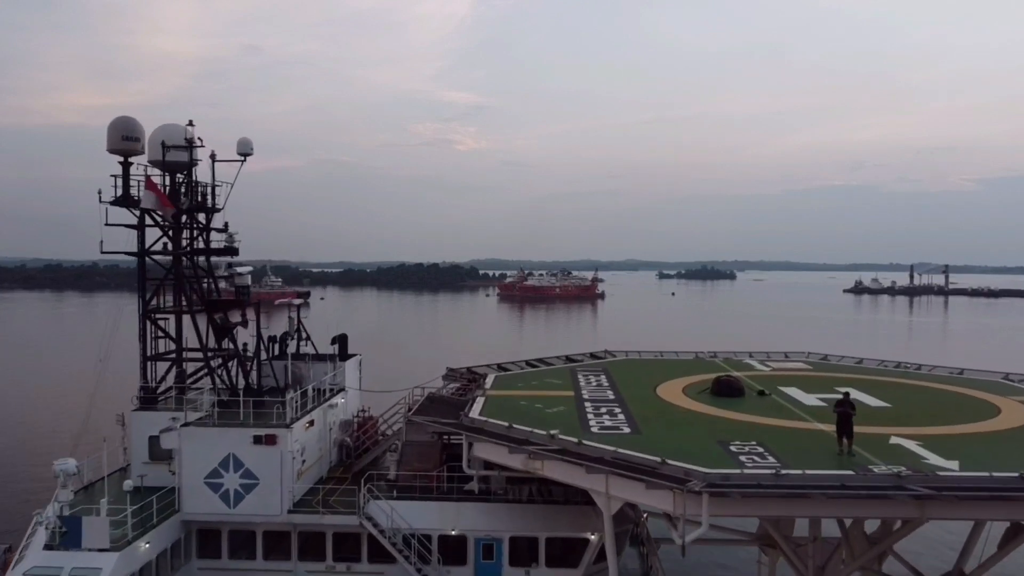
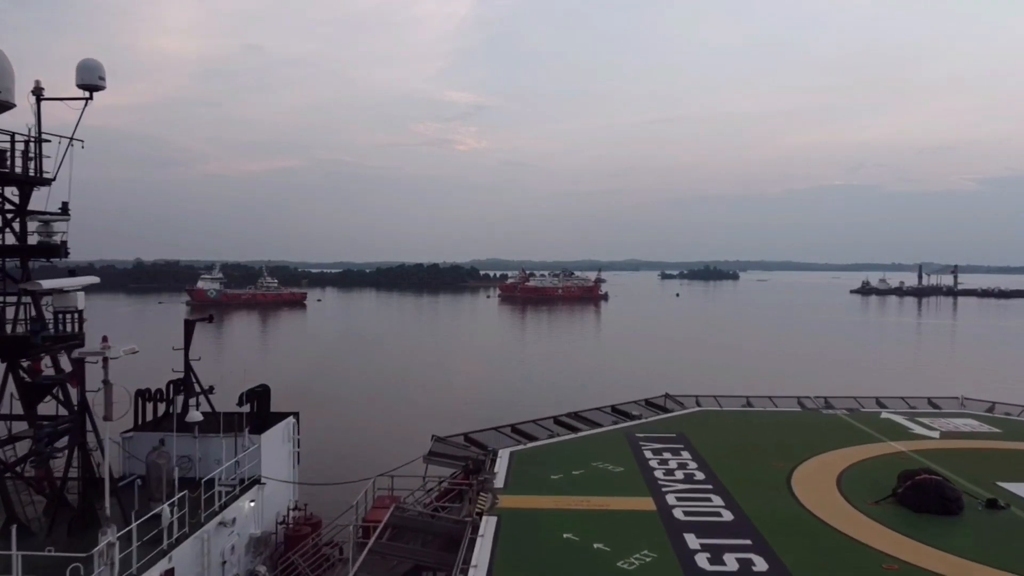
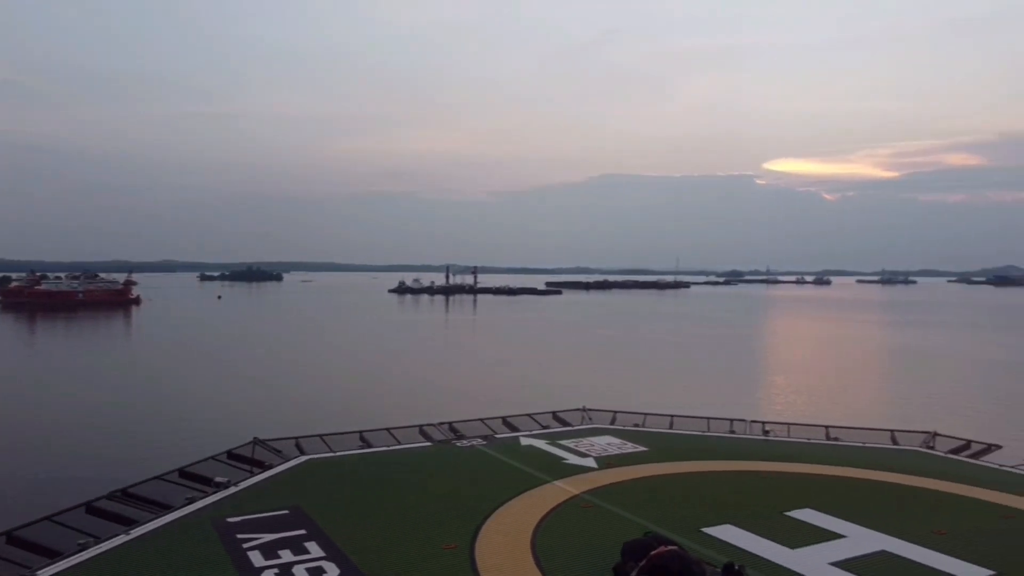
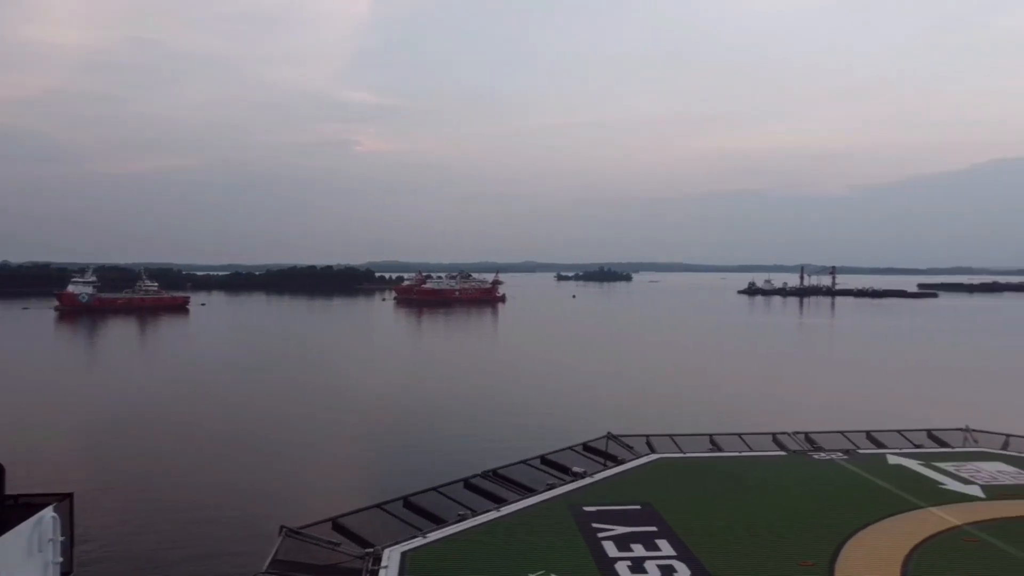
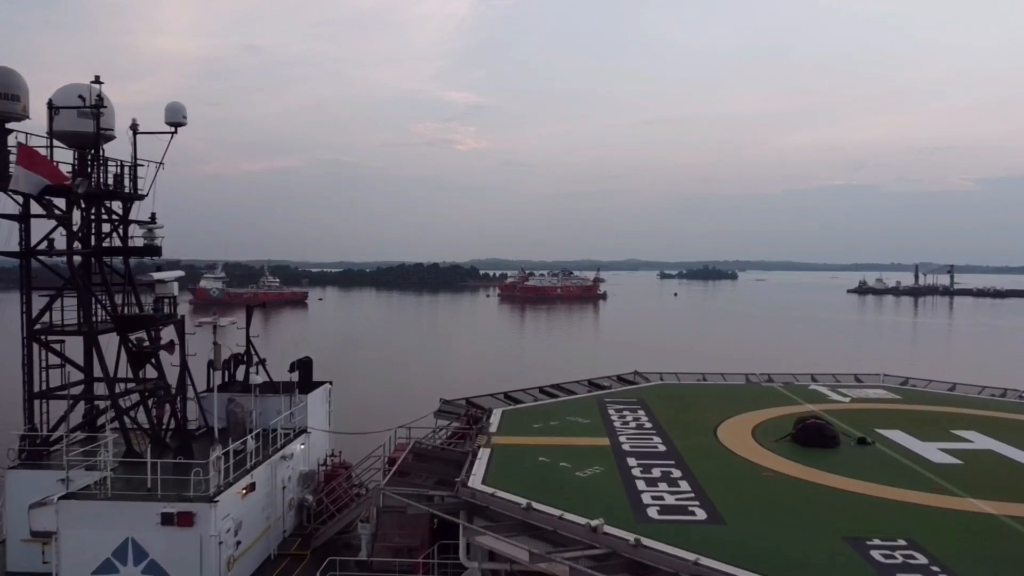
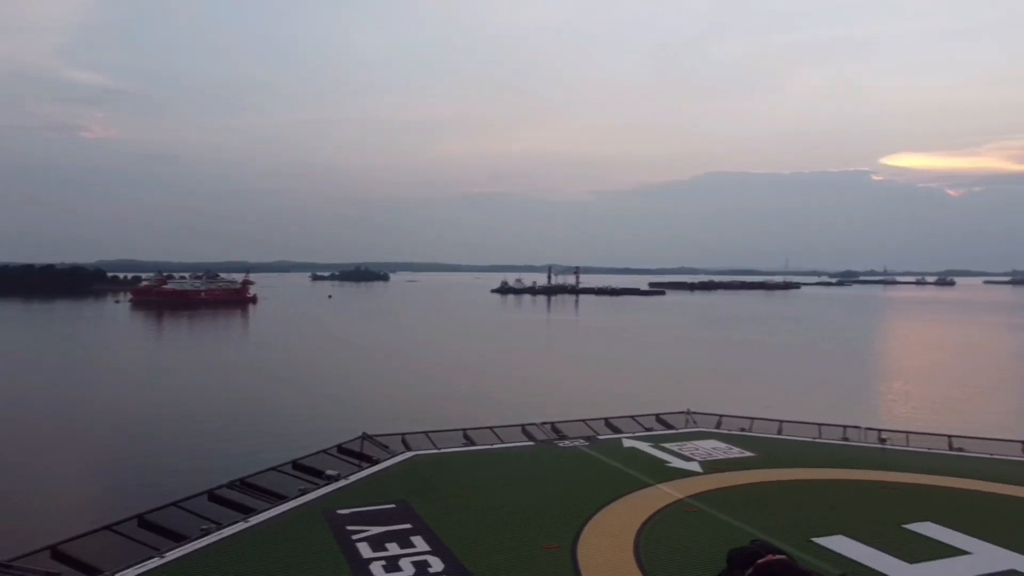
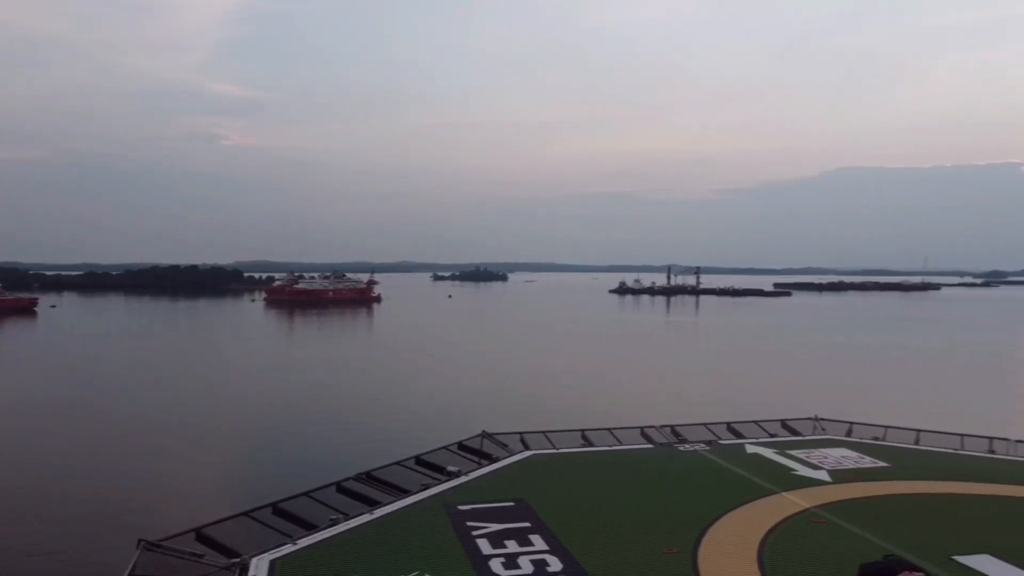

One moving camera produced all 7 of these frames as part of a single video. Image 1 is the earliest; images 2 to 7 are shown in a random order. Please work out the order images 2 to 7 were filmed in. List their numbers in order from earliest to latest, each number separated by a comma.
5, 2, 4, 7, 6, 3
